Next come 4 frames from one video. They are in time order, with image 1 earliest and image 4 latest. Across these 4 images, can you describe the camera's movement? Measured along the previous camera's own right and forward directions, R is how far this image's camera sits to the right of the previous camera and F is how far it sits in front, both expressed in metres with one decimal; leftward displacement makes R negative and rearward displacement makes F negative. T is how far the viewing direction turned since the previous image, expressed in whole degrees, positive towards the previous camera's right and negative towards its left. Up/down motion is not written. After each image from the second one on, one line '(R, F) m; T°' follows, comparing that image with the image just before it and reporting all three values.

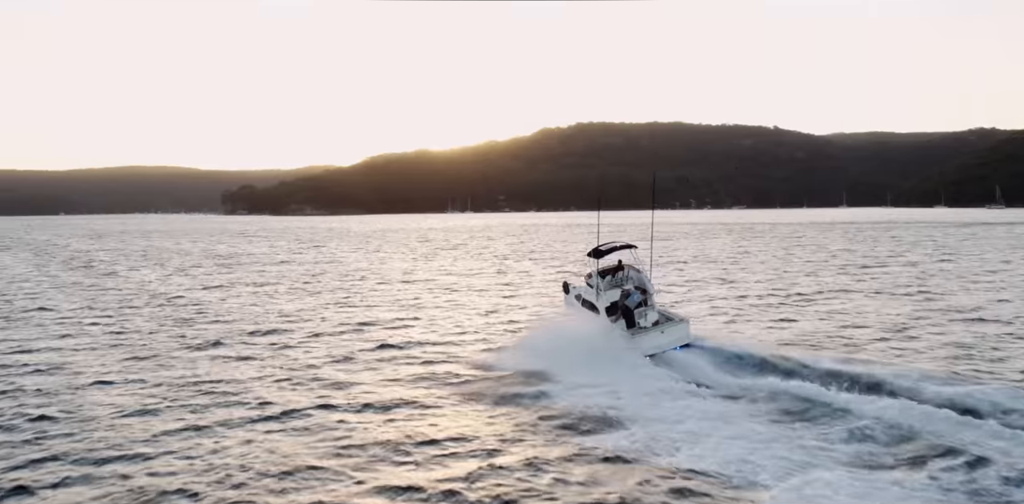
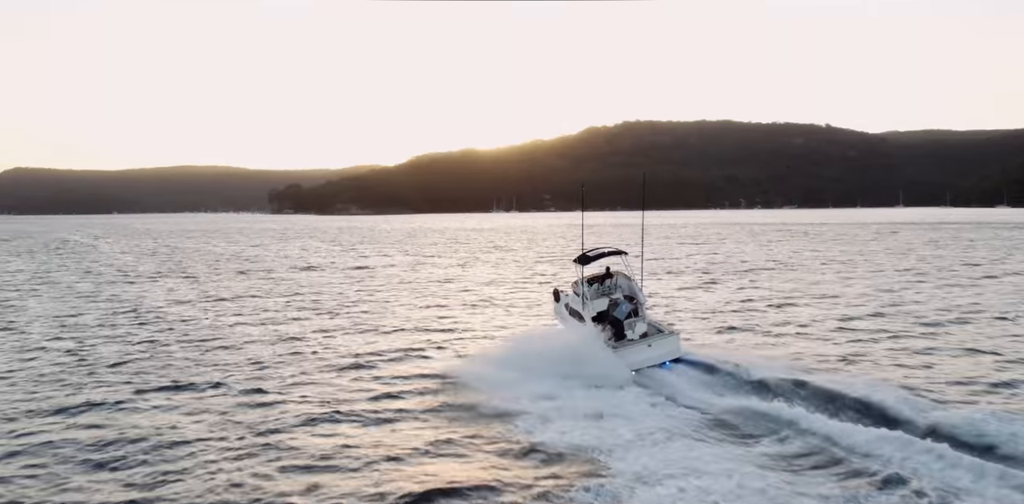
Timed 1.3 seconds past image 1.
(-0.2, +7.8) m; -3°
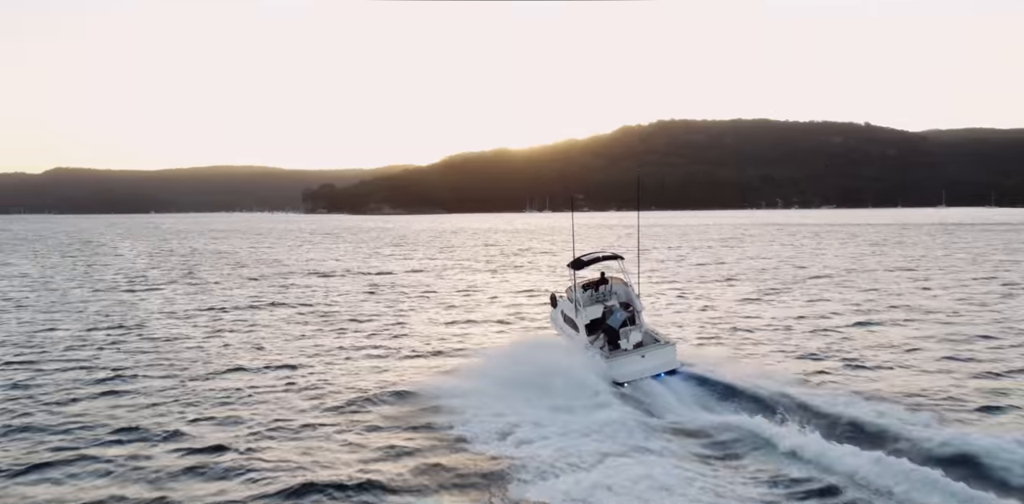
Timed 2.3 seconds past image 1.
(-0.1, +5.7) m; -2°
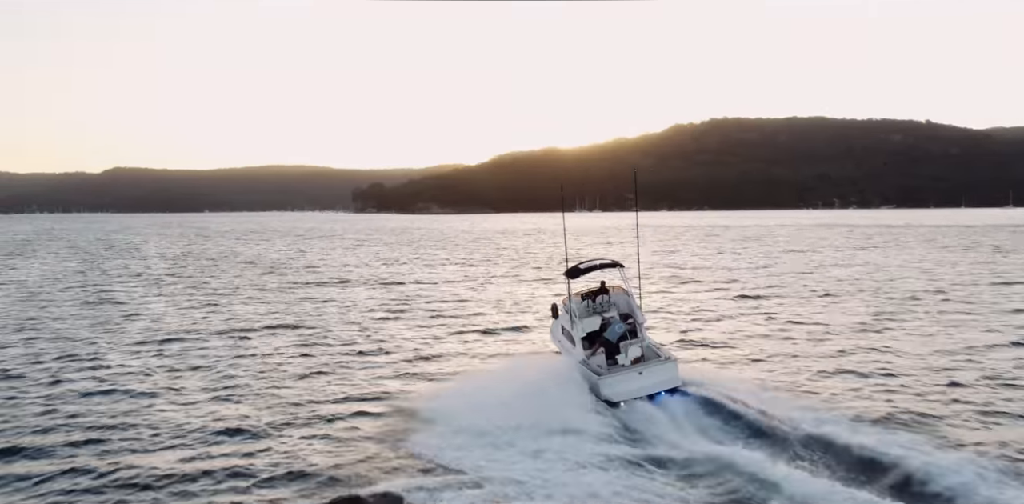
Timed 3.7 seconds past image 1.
(-0.3, +8.7) m; -3°
